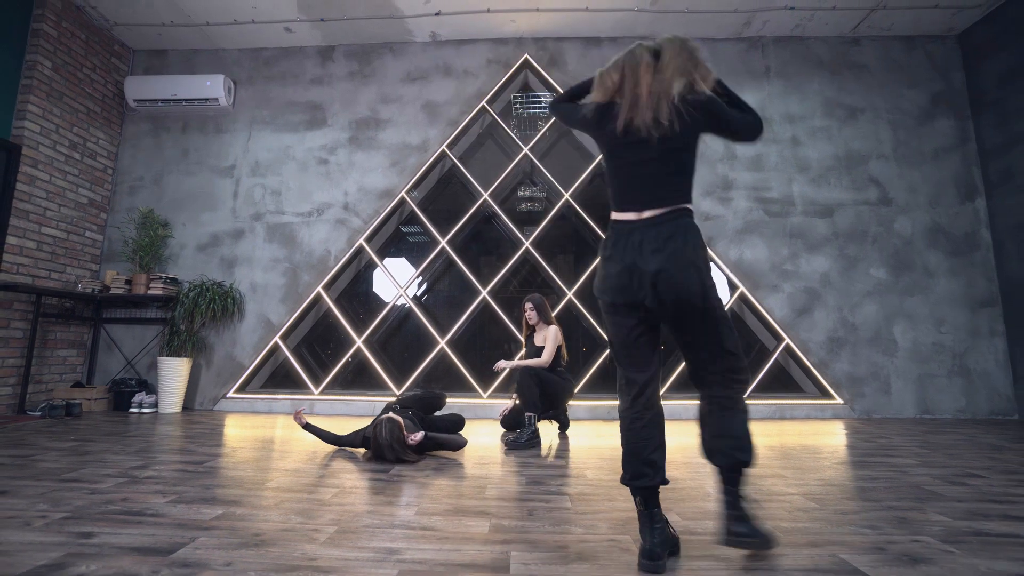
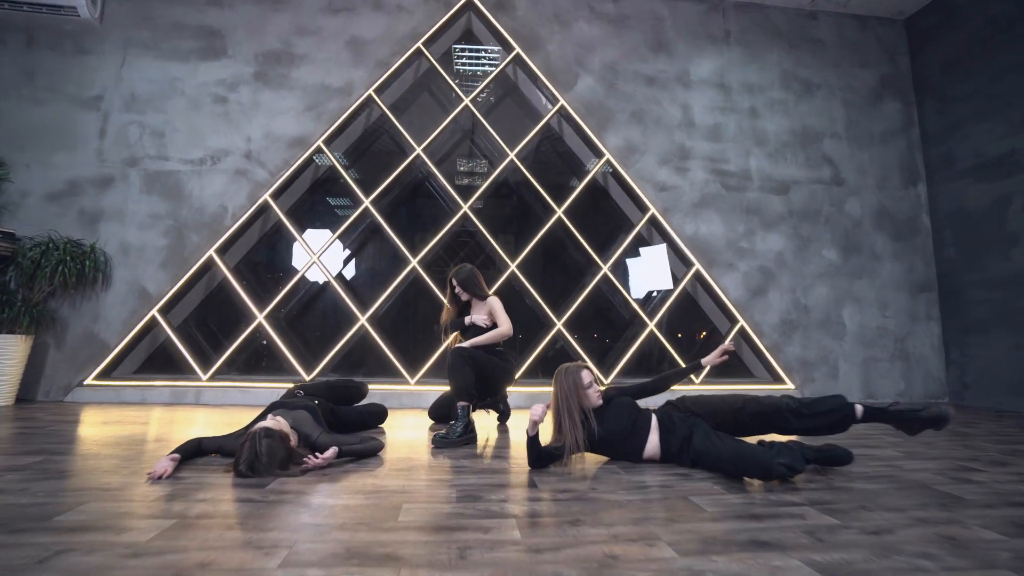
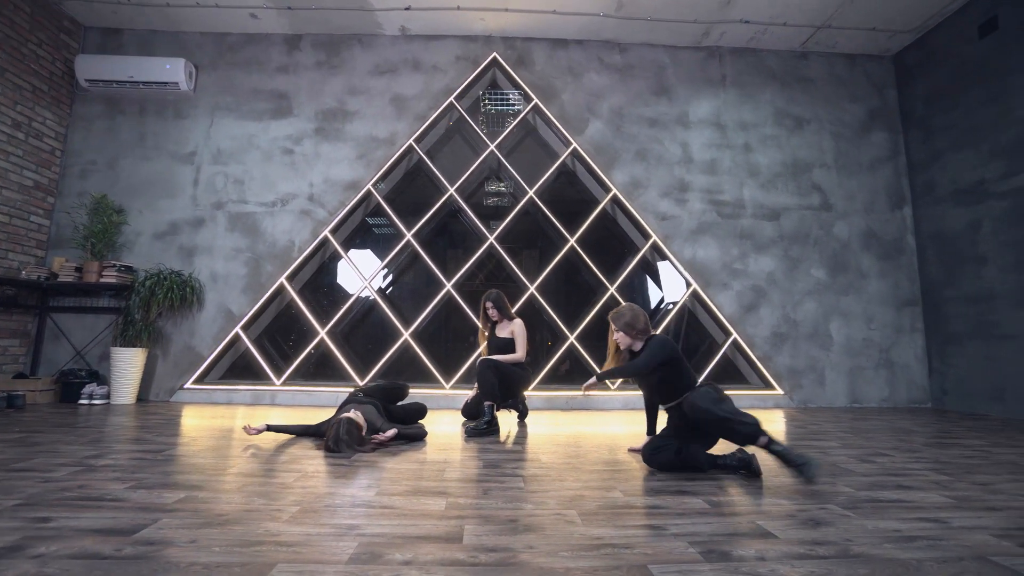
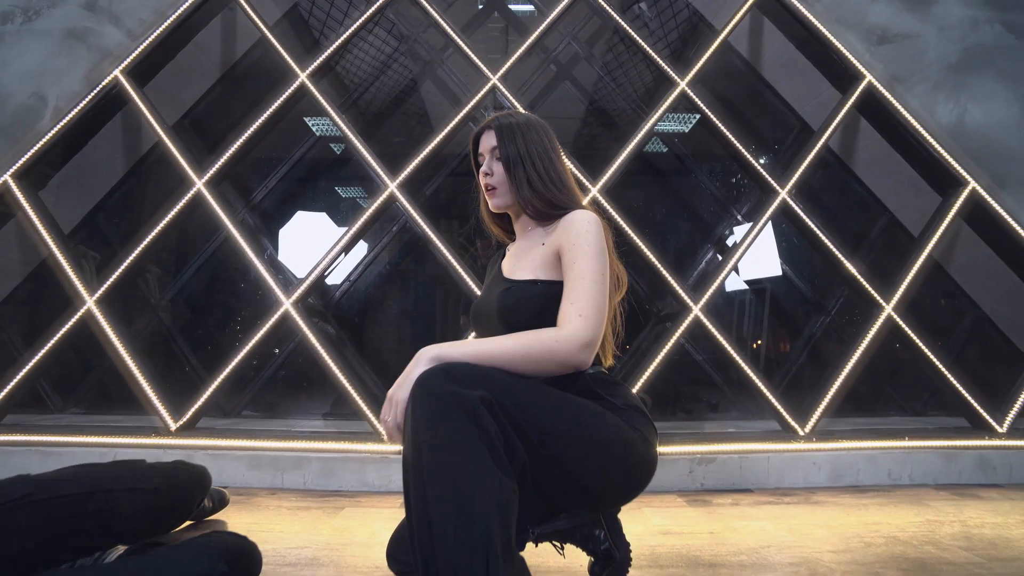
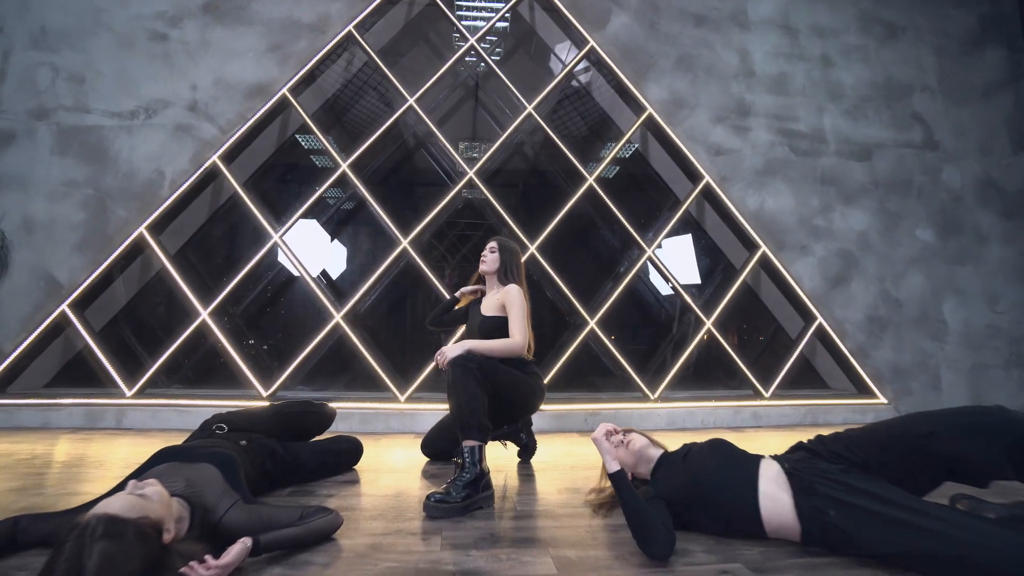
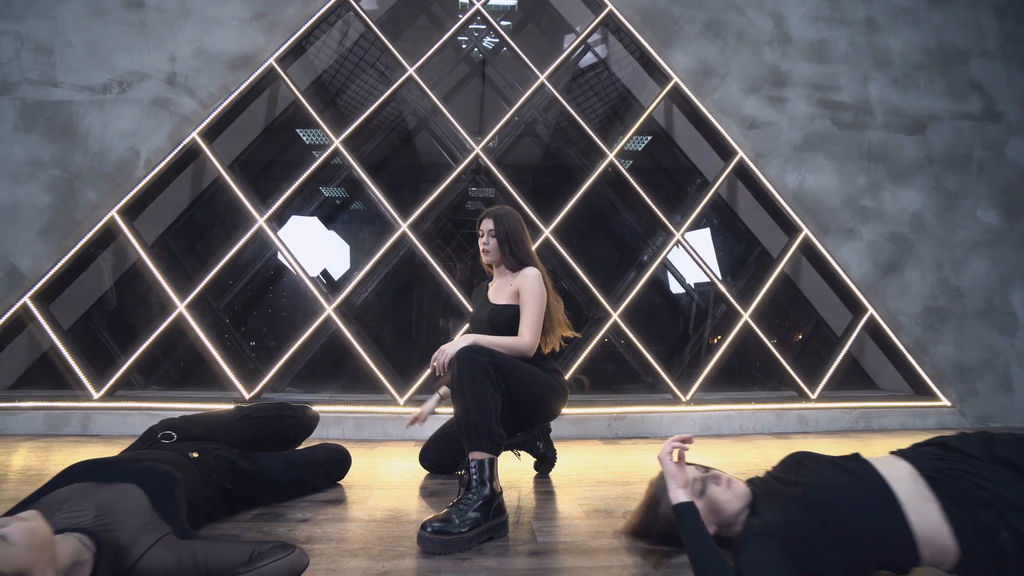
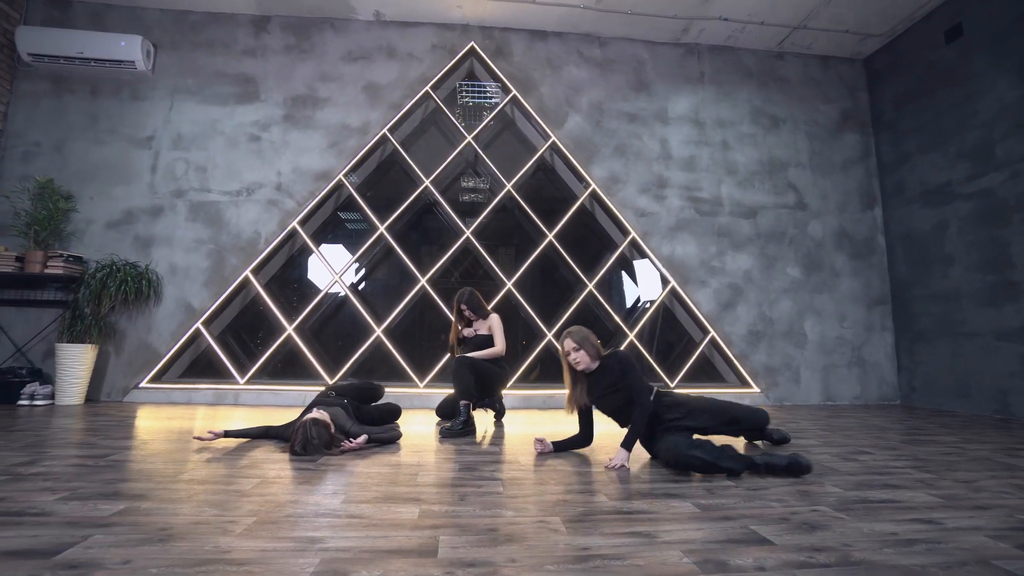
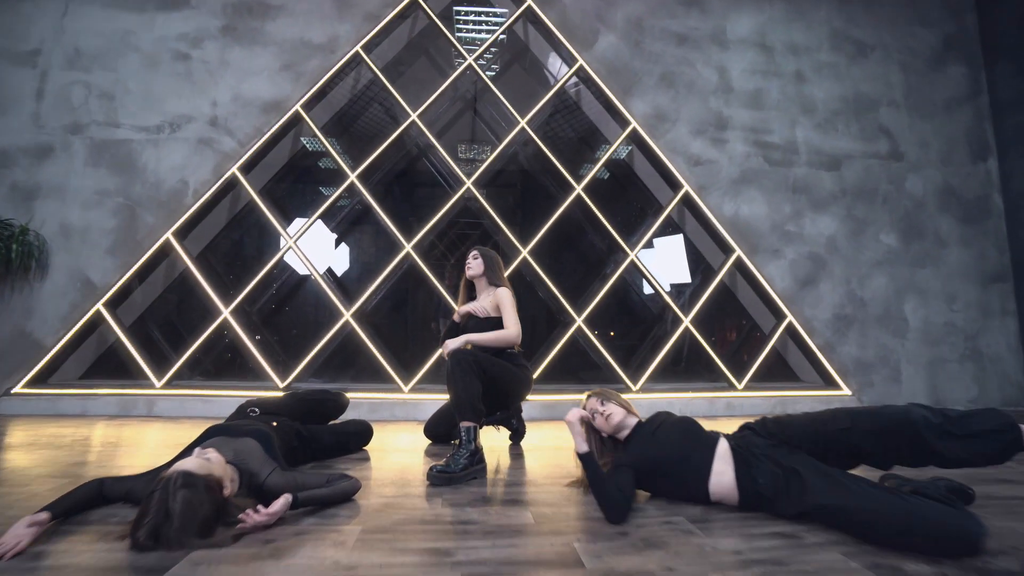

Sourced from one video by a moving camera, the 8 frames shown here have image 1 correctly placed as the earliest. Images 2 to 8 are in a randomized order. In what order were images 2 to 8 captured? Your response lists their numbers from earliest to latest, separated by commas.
3, 7, 2, 8, 5, 6, 4
